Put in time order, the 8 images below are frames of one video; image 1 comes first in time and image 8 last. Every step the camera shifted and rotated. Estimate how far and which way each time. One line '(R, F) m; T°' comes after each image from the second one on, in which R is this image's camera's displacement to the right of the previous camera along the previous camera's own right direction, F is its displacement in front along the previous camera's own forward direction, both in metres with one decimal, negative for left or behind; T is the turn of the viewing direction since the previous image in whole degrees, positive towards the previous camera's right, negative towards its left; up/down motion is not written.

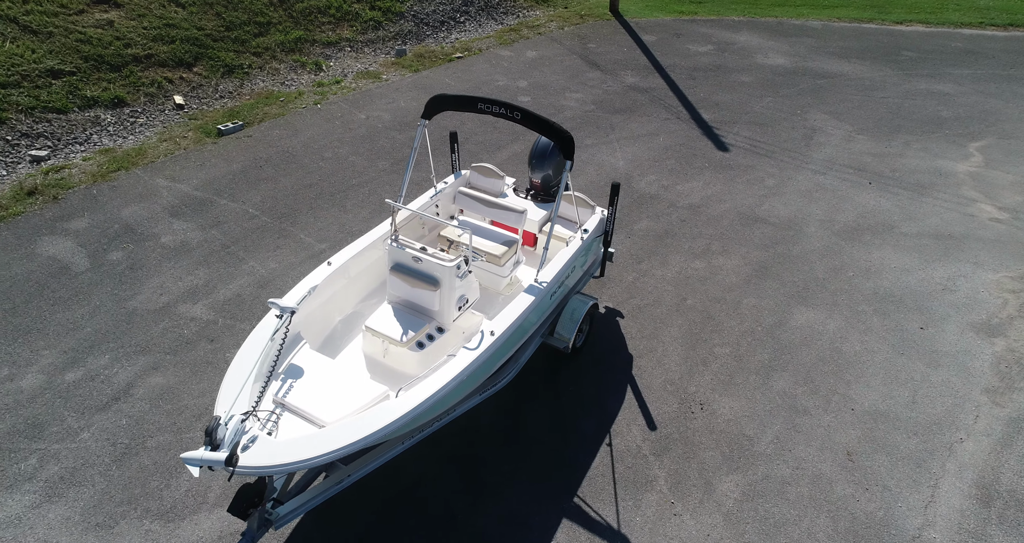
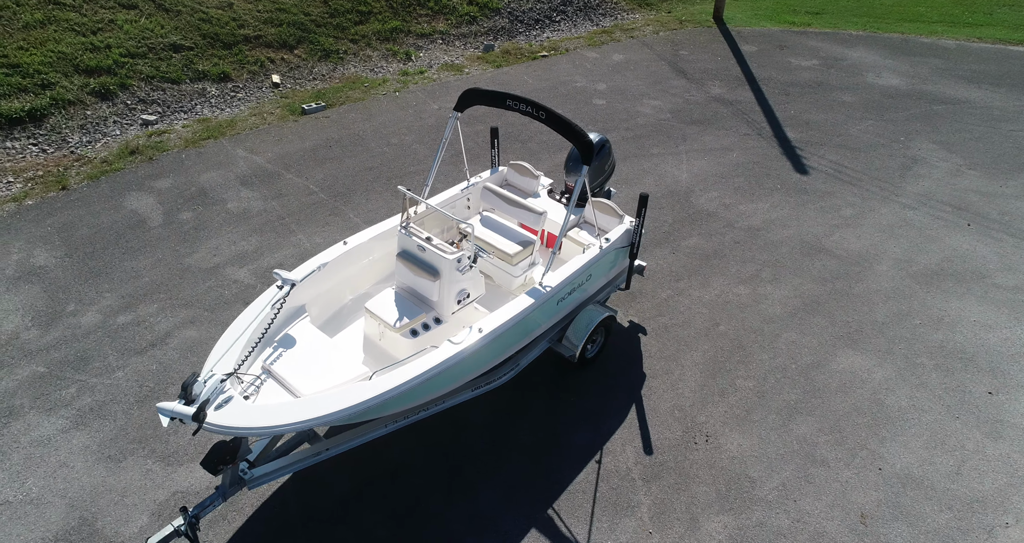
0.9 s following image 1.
(+0.7, +0.1) m; -9°
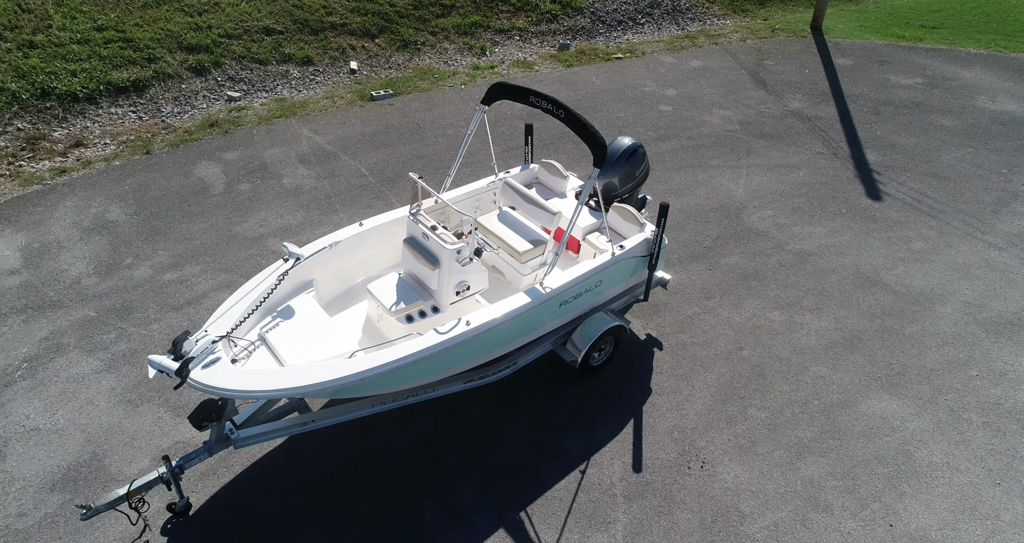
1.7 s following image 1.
(+0.6, +0.1) m; -8°
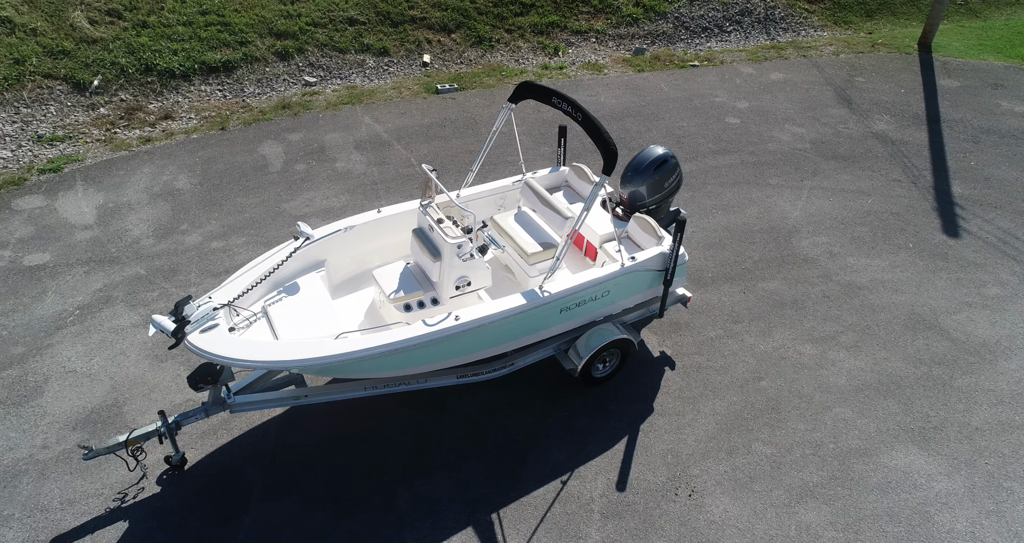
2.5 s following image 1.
(+0.6, +0.1) m; -8°
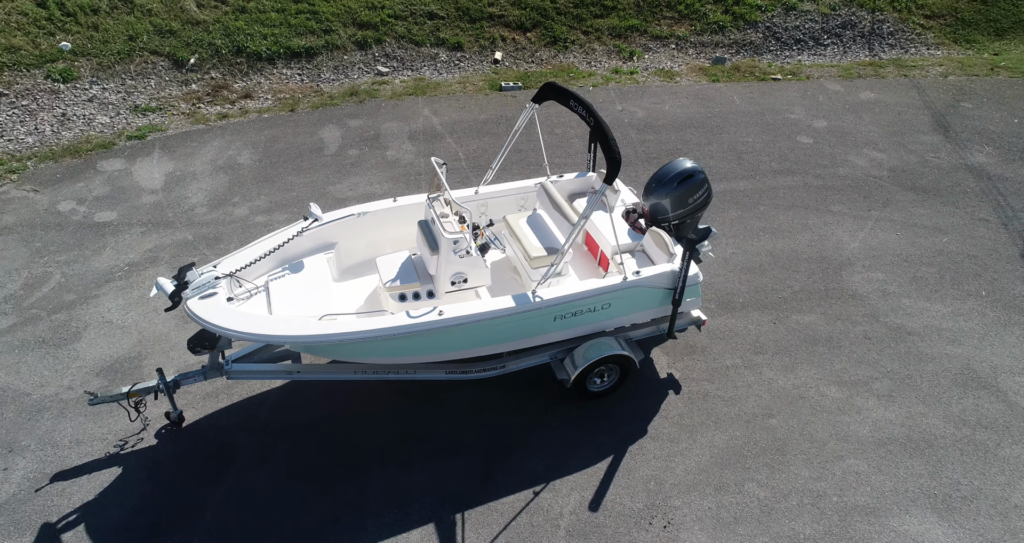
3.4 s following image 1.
(+0.7, +0.1) m; -8°
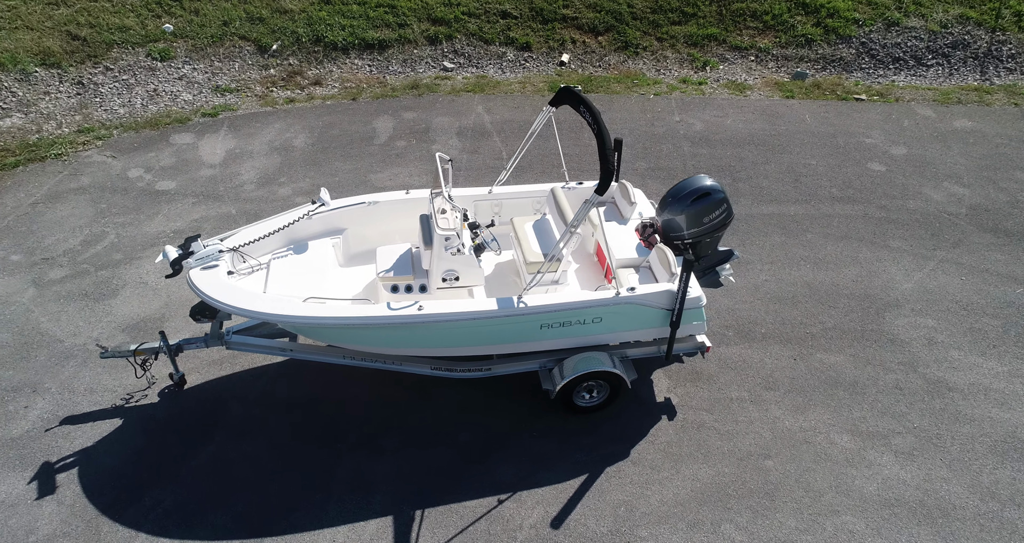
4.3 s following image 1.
(+0.7, +0.1) m; -8°
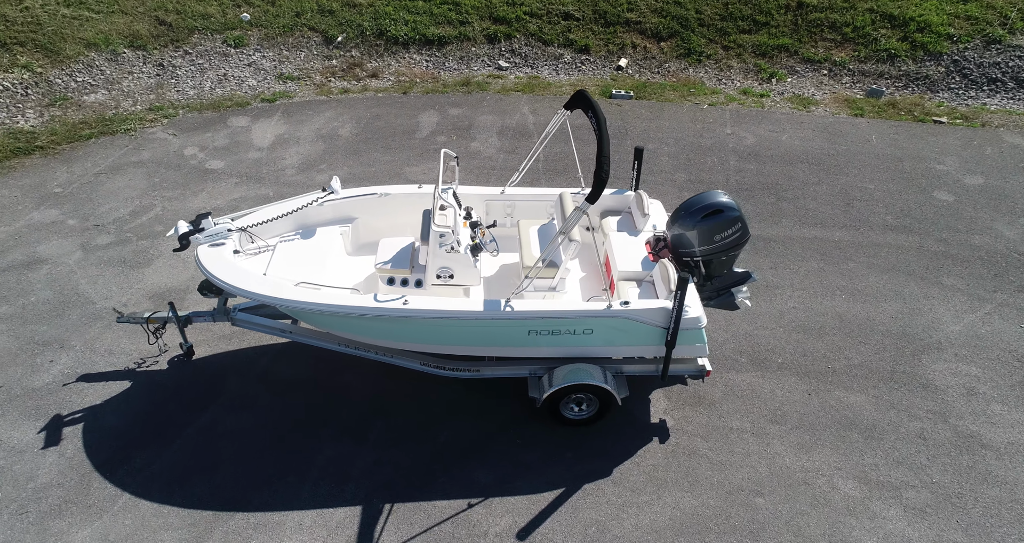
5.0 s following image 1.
(+0.6, +0.1) m; -7°
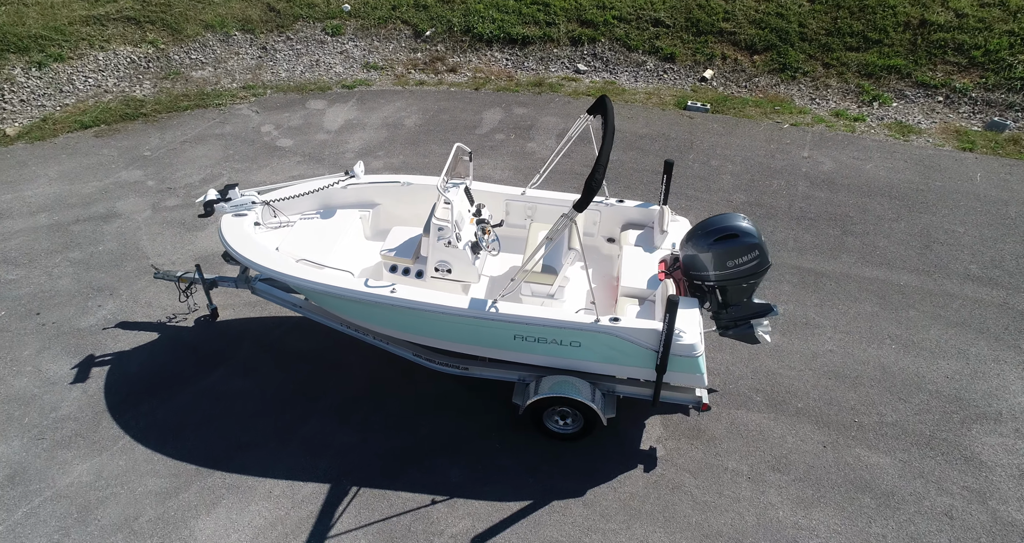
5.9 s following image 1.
(+0.8, +0.1) m; -9°
